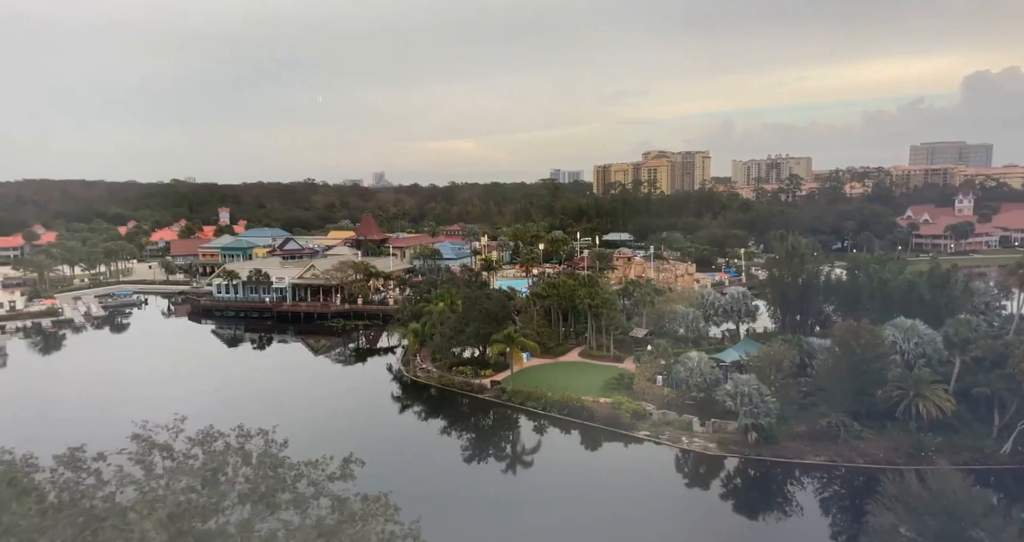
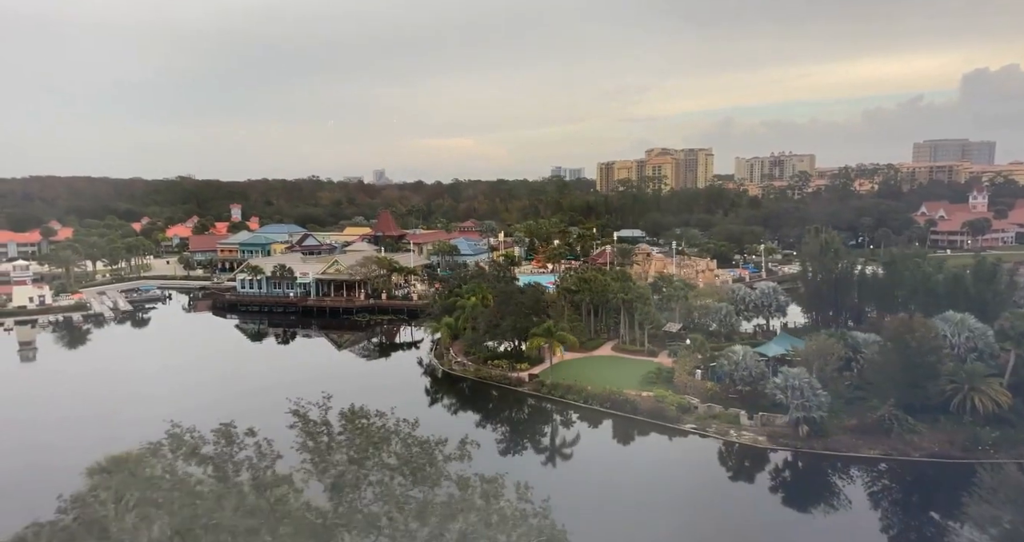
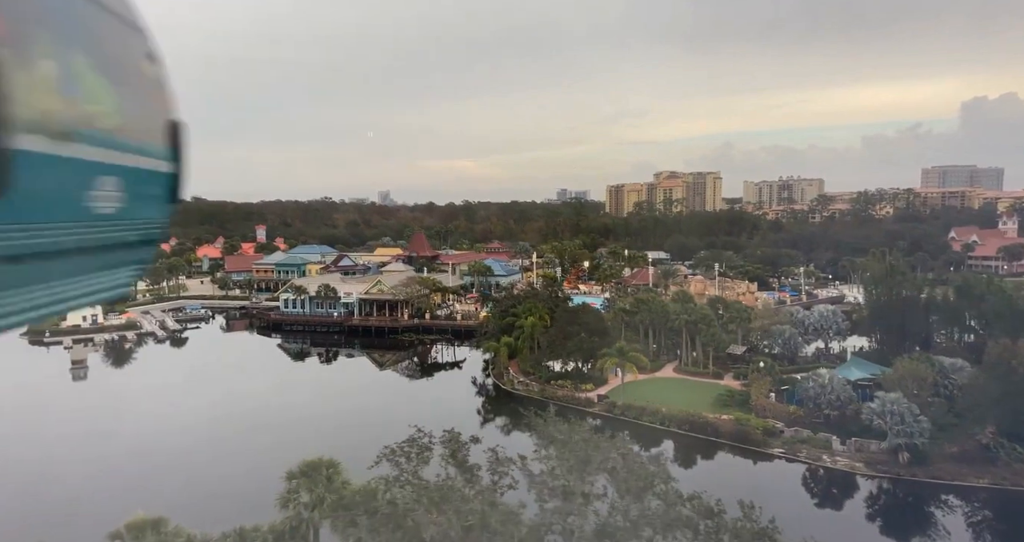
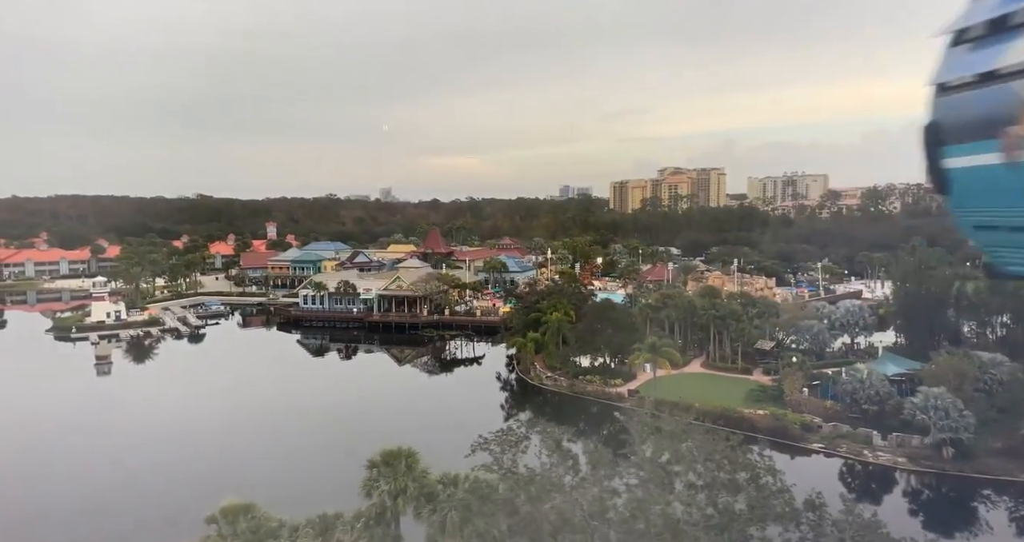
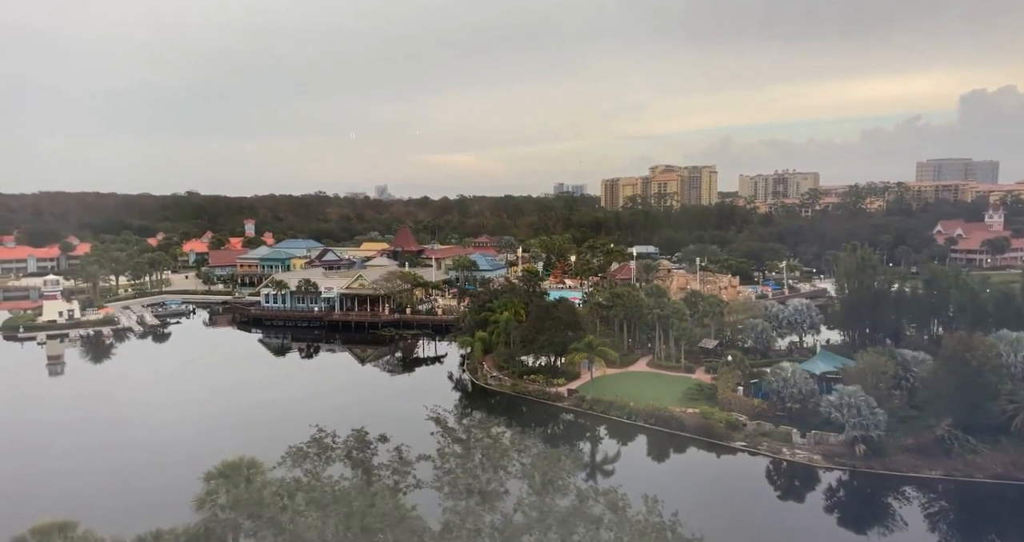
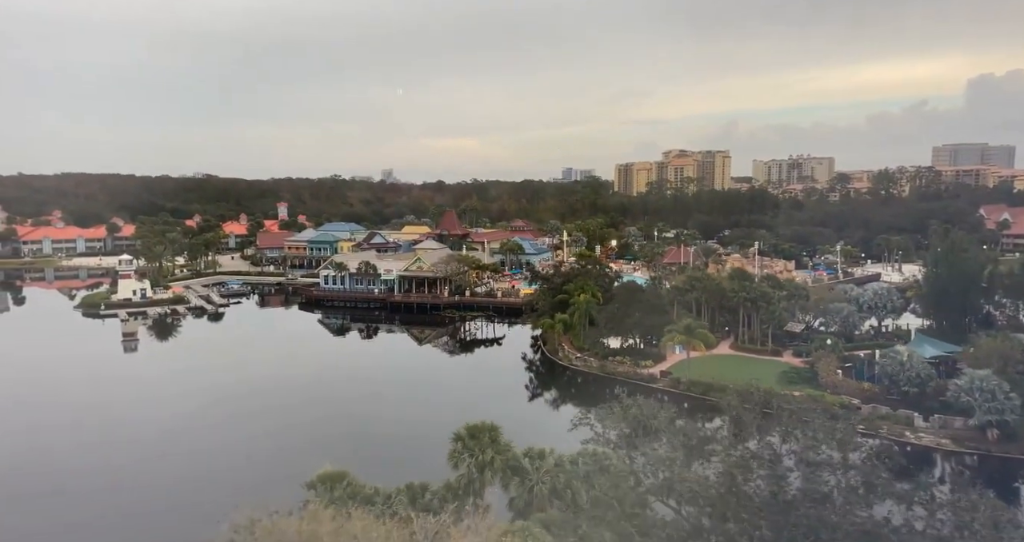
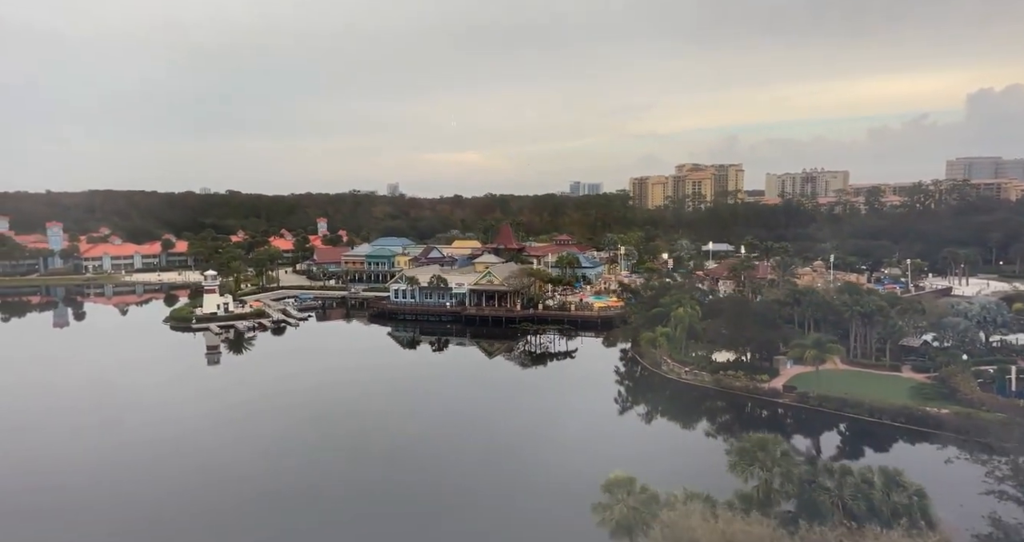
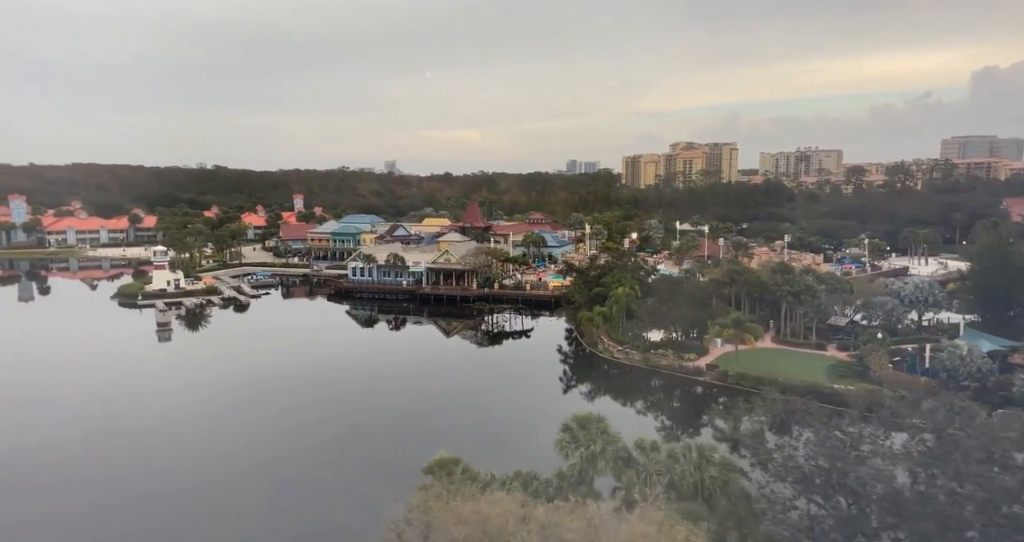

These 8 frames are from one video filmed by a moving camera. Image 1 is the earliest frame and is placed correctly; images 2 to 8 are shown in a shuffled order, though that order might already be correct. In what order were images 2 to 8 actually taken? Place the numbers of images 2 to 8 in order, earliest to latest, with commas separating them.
2, 5, 3, 4, 6, 8, 7
